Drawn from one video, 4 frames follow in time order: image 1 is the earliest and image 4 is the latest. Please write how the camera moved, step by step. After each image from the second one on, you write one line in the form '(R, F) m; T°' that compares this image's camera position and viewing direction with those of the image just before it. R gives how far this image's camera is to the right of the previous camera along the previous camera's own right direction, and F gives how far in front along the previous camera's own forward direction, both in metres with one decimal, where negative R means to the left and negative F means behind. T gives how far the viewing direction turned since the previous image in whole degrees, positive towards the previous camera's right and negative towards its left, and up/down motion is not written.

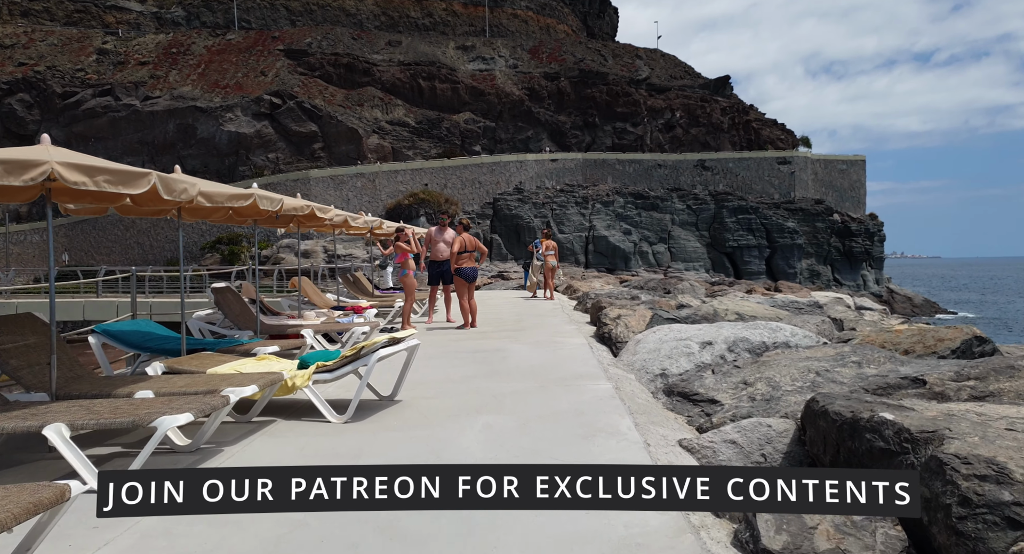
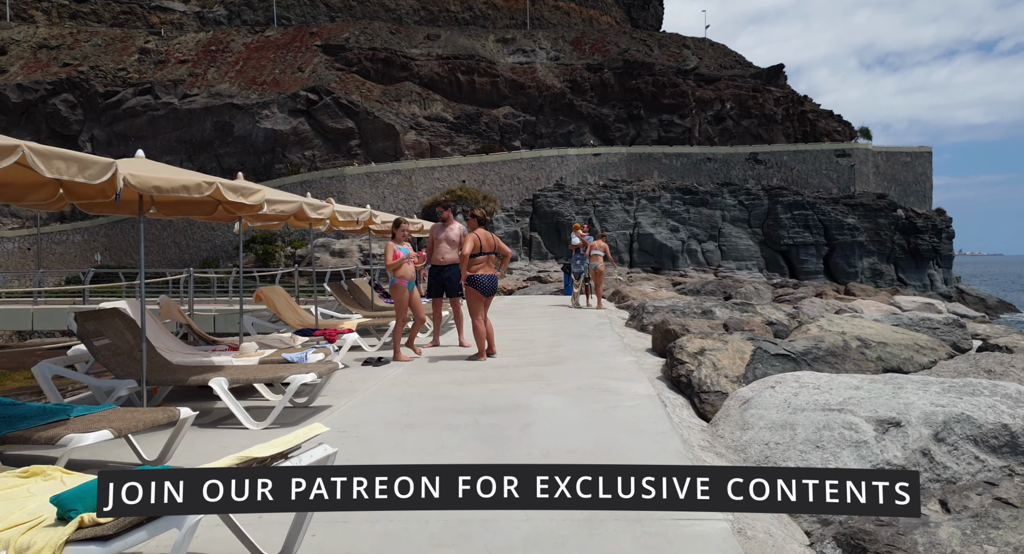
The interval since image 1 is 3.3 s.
(+0.1, +2.3) m; -4°
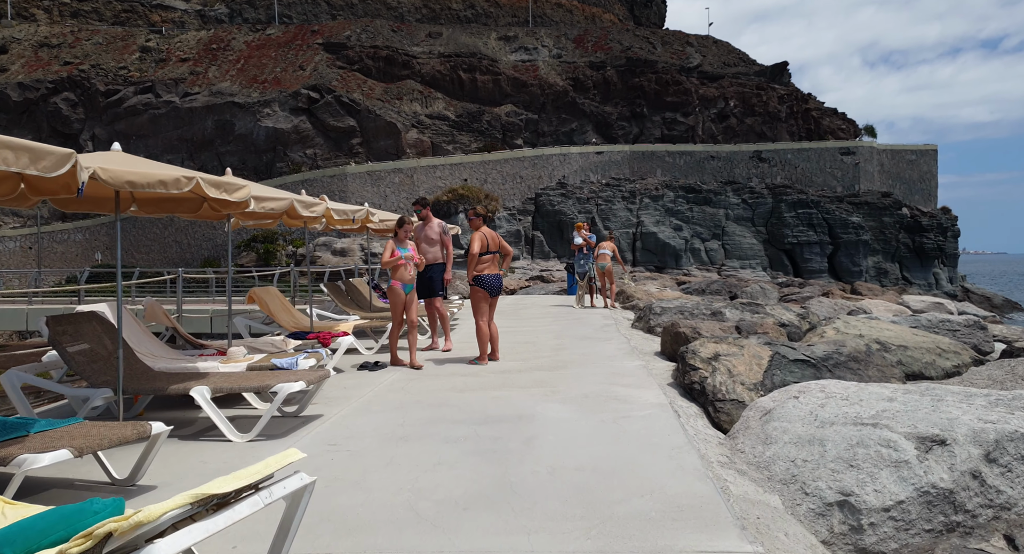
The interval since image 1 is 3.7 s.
(0.0, +0.3) m; 0°
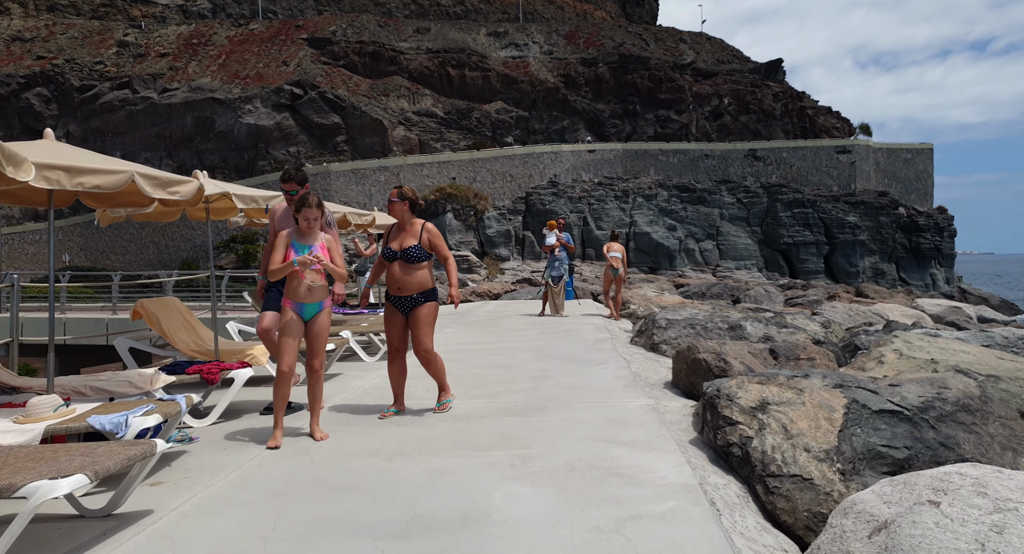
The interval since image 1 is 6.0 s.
(+0.3, +1.6) m; +1°
